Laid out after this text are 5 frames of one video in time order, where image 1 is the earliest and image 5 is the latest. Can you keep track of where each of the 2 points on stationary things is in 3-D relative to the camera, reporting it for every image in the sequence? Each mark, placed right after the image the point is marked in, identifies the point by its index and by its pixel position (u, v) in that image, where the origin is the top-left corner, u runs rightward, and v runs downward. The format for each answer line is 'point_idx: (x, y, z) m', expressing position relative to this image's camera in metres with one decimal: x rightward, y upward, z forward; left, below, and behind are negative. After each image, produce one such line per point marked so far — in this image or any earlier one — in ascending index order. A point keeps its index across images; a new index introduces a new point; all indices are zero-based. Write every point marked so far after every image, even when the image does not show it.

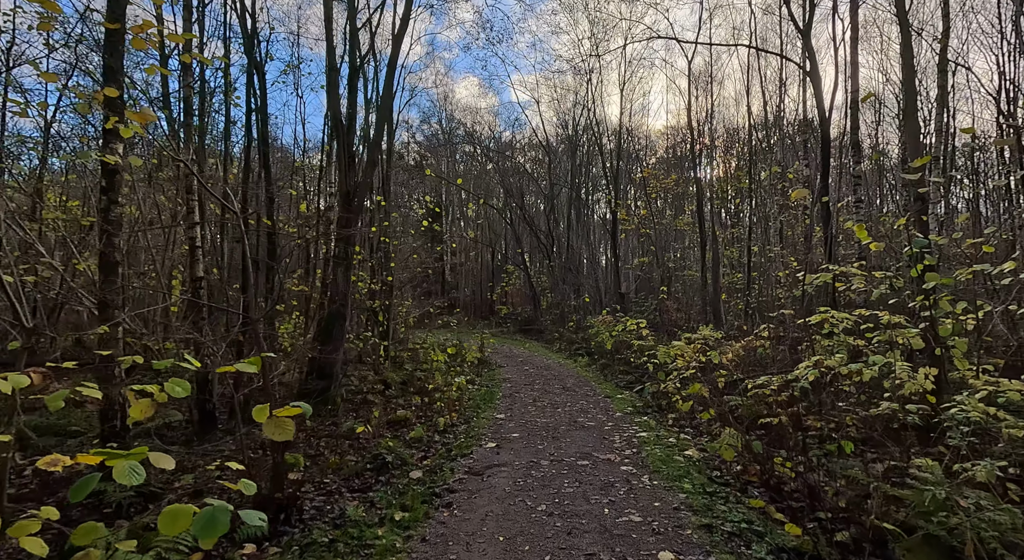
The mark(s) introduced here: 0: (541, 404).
0: (+0.5, -2.1, +9.4) m
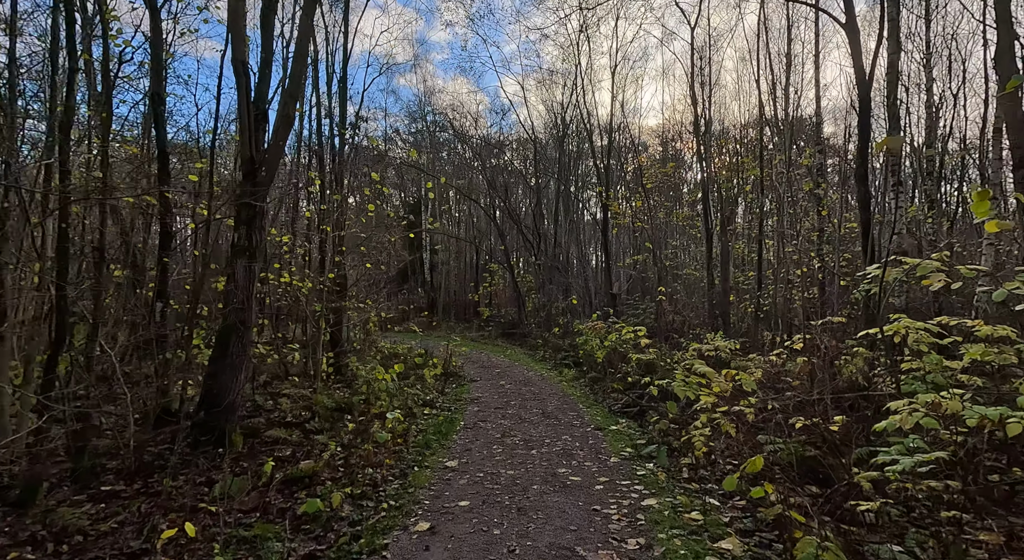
0: (0.0, -2.1, +7.2) m
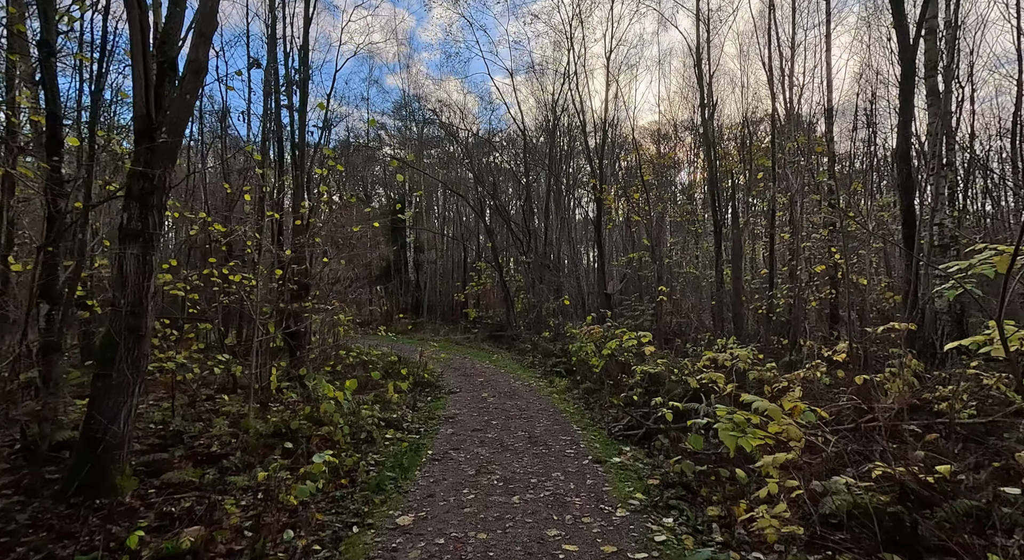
0: (-0.3, -2.0, +5.7) m
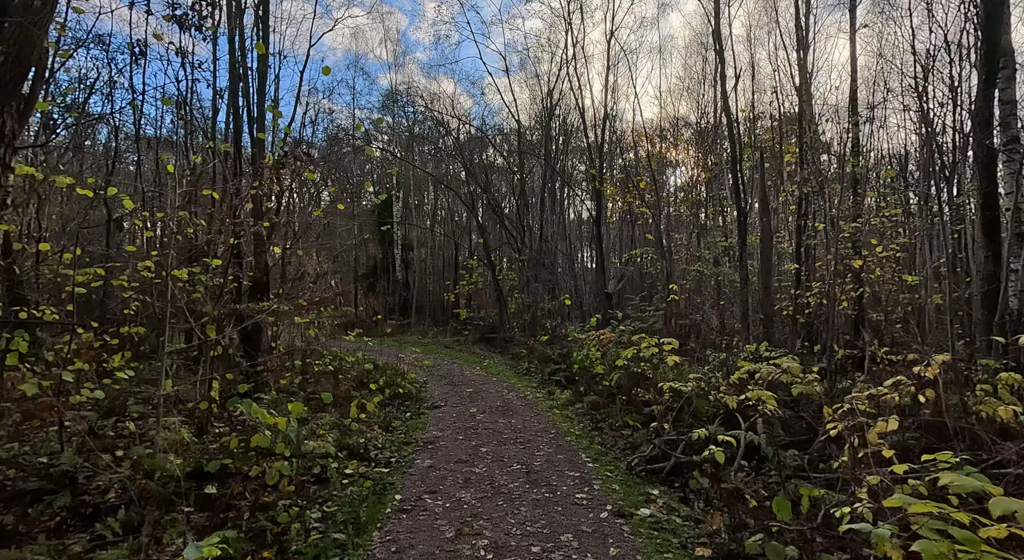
0: (-0.3, -1.9, +4.1) m
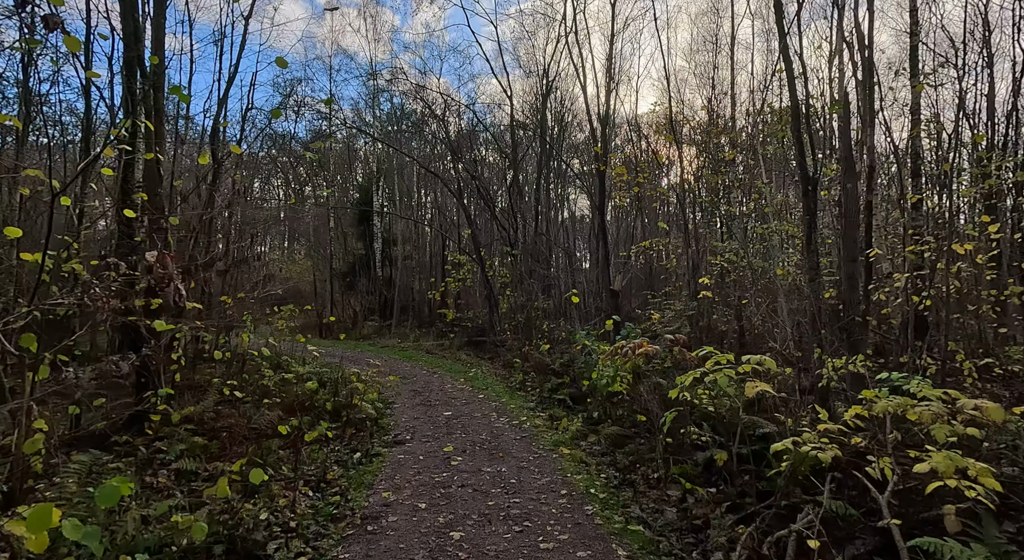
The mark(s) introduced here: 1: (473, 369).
0: (-0.3, -1.8, +1.5) m
1: (-1.0, -2.2, +13.8) m
